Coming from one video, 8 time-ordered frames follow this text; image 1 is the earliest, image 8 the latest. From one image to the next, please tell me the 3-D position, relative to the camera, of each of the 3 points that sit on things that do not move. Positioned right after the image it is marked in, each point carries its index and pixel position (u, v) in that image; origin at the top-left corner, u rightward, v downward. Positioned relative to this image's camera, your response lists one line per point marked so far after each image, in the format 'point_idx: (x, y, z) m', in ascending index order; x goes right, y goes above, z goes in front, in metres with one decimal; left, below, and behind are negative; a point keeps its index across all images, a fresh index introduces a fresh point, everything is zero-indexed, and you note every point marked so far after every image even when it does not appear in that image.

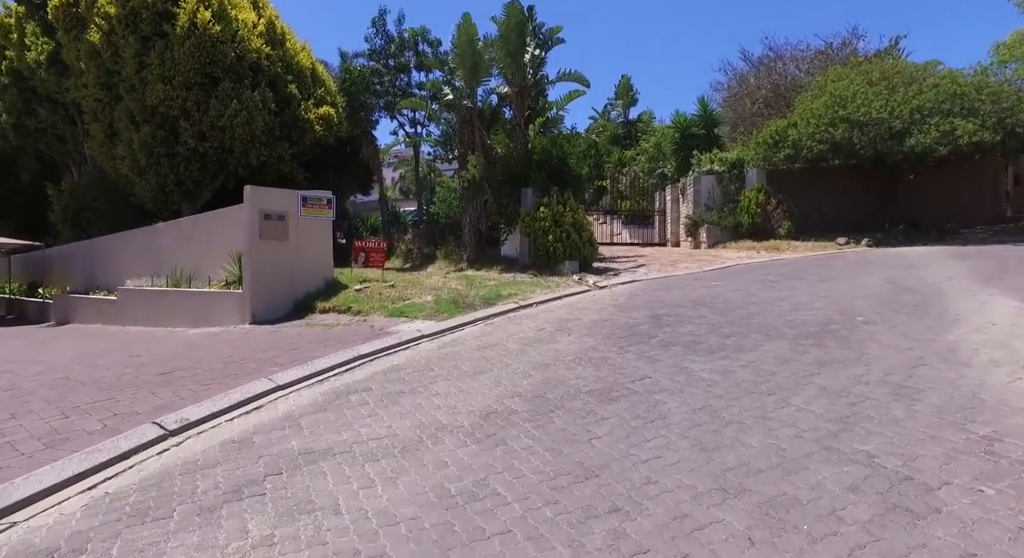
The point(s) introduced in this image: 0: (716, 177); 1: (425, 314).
0: (+6.9, +3.5, +20.0) m
1: (-1.4, -0.6, +9.5) m
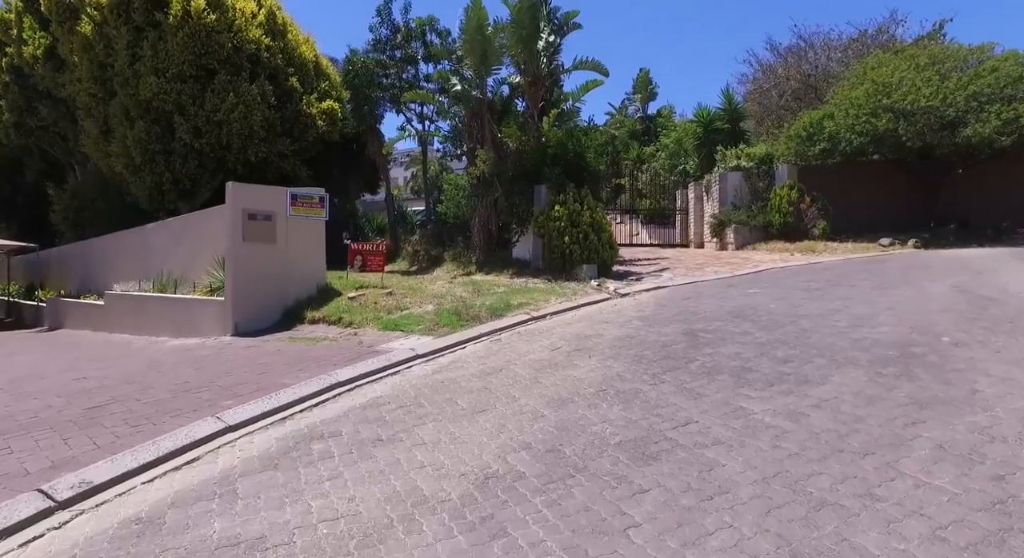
0: (+7.3, +3.4, +18.6) m
1: (-1.3, -0.7, +8.3) m
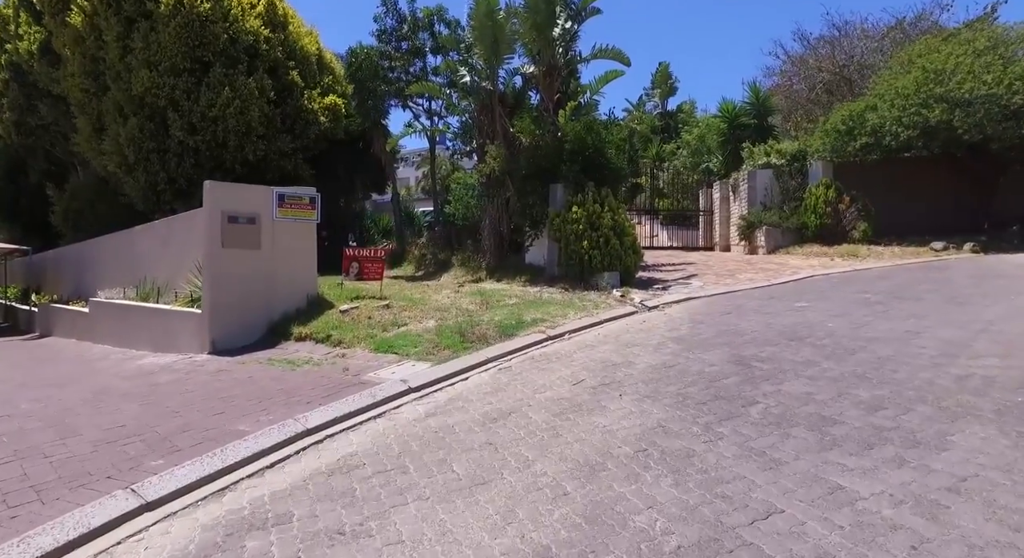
0: (+7.7, +3.2, +17.2) m
1: (-1.1, -0.9, +7.2) m
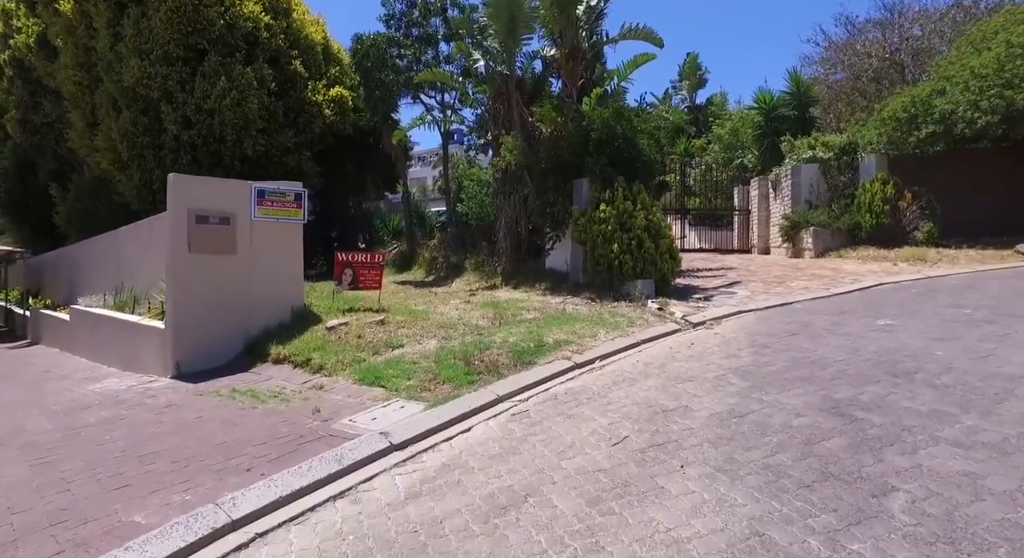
0: (+8.2, +3.0, +15.5) m
1: (-1.0, -1.0, +5.7) m
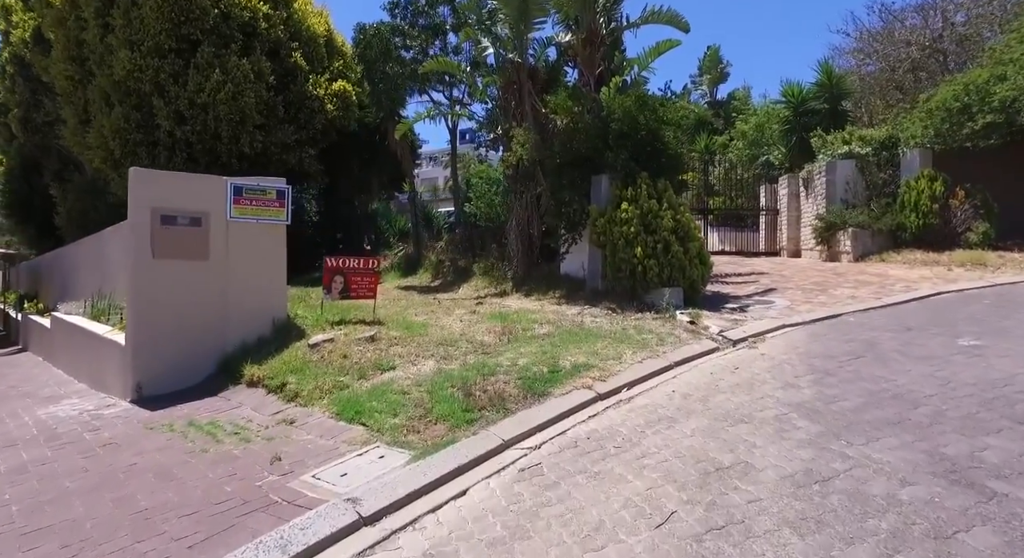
0: (+8.5, +2.9, +14.2) m
1: (-0.9, -1.1, +4.7) m
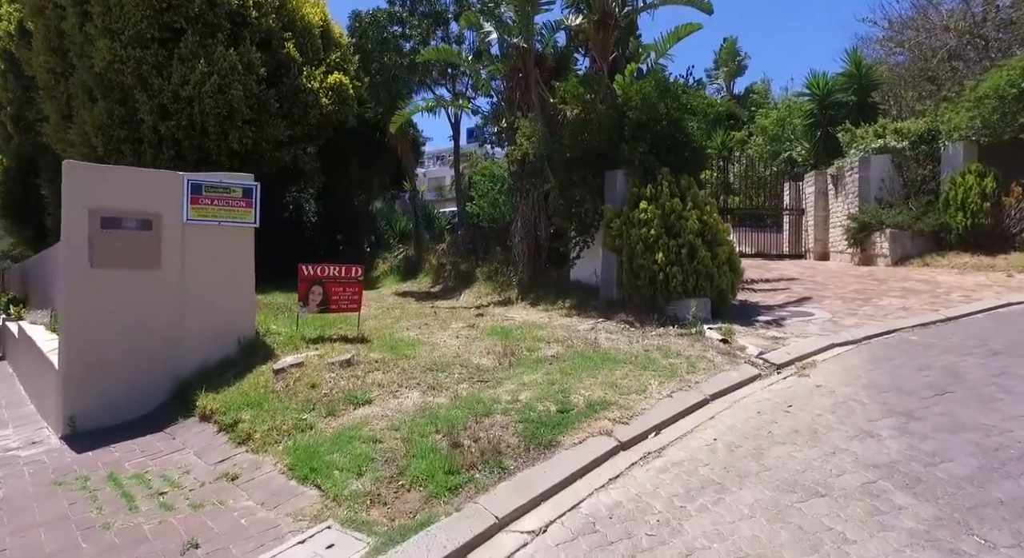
0: (+8.6, +2.8, +13.0) m
1: (-0.9, -1.2, +3.6) m
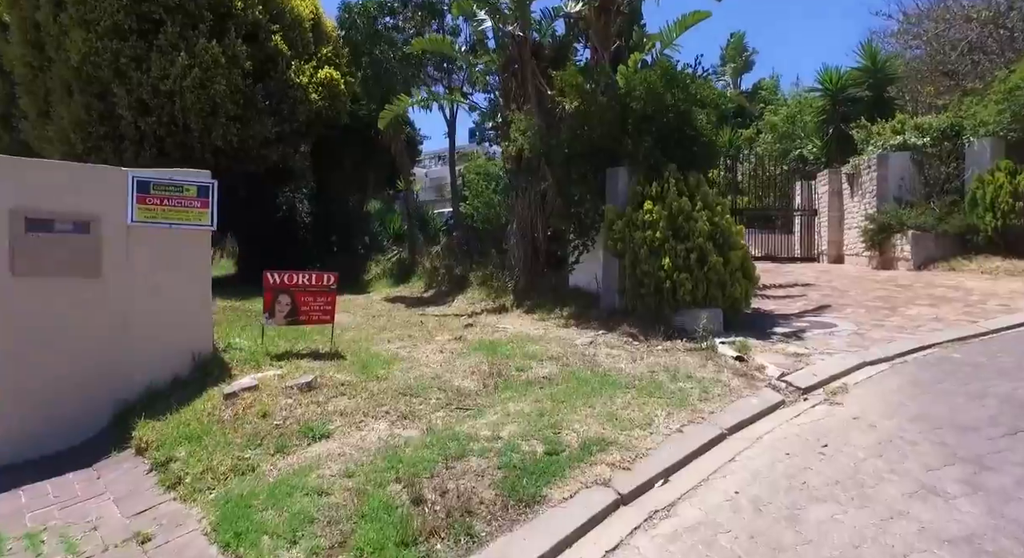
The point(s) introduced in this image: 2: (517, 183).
0: (+8.5, +2.7, +12.2) m
1: (-1.0, -1.3, +2.9) m
2: (+0.1, +1.7, +10.4) m
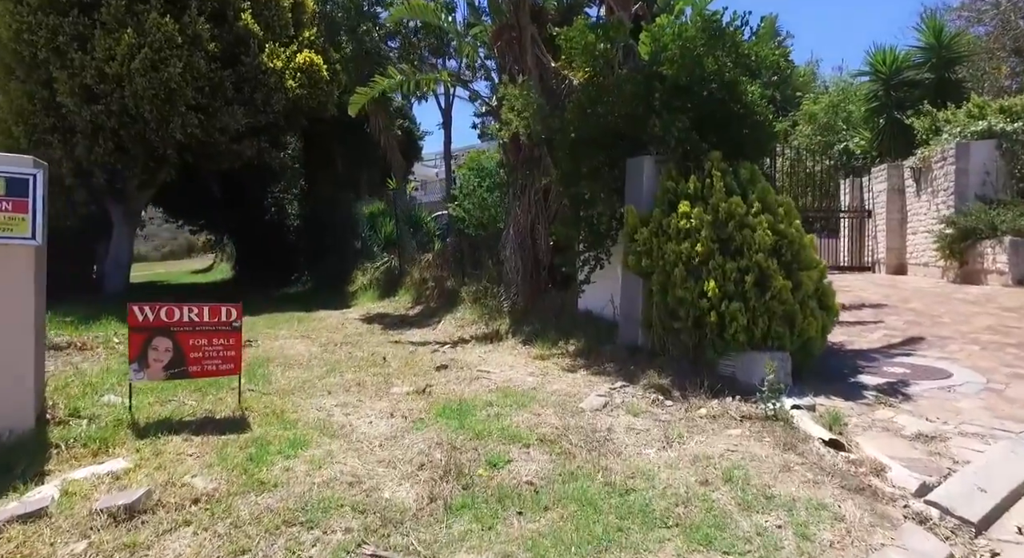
0: (+8.5, +2.4, +9.9) m
1: (-1.3, -1.6, +0.8) m
2: (0.0, +1.4, +8.3) m
